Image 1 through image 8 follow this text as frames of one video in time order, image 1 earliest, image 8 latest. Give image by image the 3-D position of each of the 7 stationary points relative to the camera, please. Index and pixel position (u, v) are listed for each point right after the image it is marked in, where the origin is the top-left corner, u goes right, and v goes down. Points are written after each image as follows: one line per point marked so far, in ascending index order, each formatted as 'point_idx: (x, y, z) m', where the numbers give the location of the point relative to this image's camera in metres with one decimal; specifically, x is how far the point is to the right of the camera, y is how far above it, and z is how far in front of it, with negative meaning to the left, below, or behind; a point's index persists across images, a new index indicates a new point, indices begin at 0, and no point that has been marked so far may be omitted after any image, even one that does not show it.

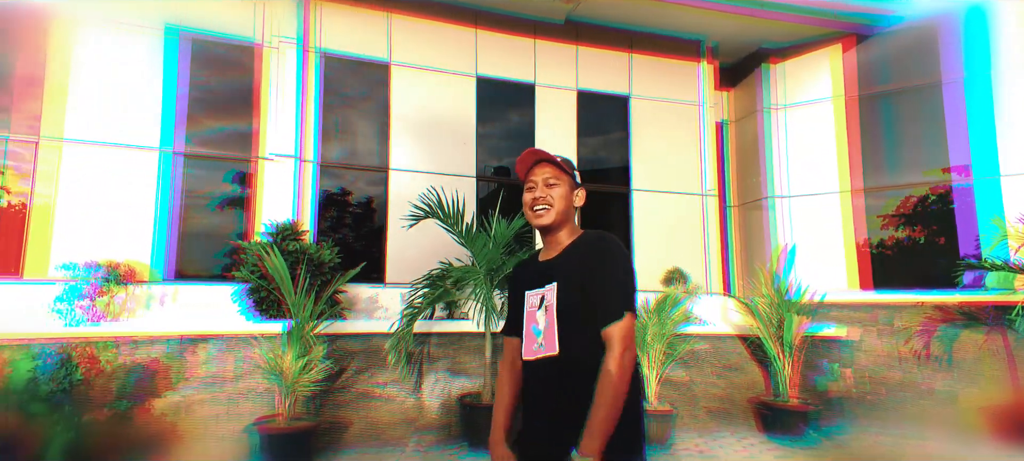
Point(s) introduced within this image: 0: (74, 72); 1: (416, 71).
0: (-4.6, +1.7, +5.7) m
1: (-1.3, +2.1, +7.2) m
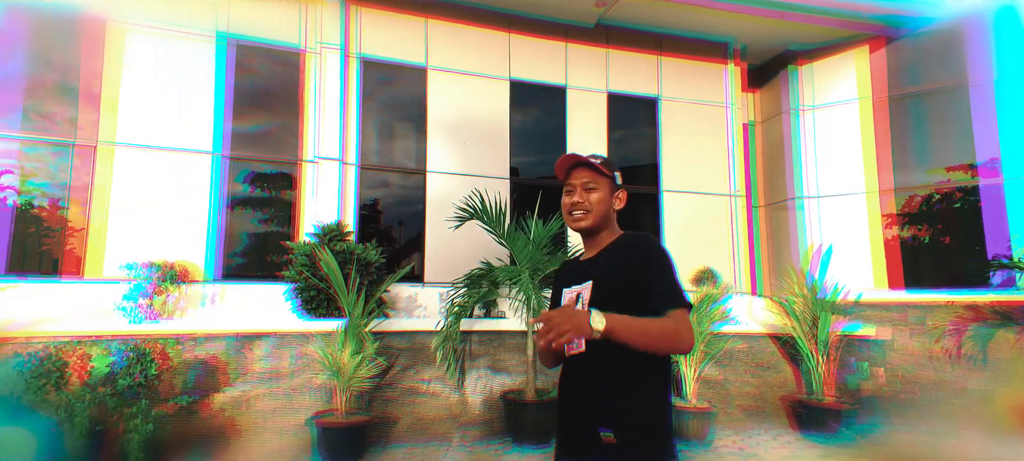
0: (-4.2, +1.7, +5.9) m
1: (-0.8, +2.1, +7.3) m
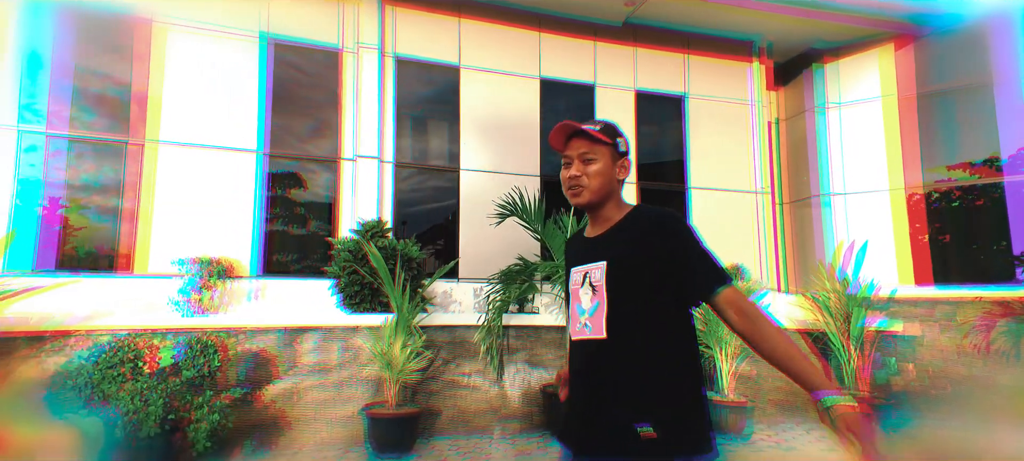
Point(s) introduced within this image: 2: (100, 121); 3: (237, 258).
0: (-3.8, +1.7, +6.0) m
1: (-0.4, +2.2, +7.4) m
2: (-4.4, +1.2, +5.8) m
3: (-3.0, -0.3, +6.0) m
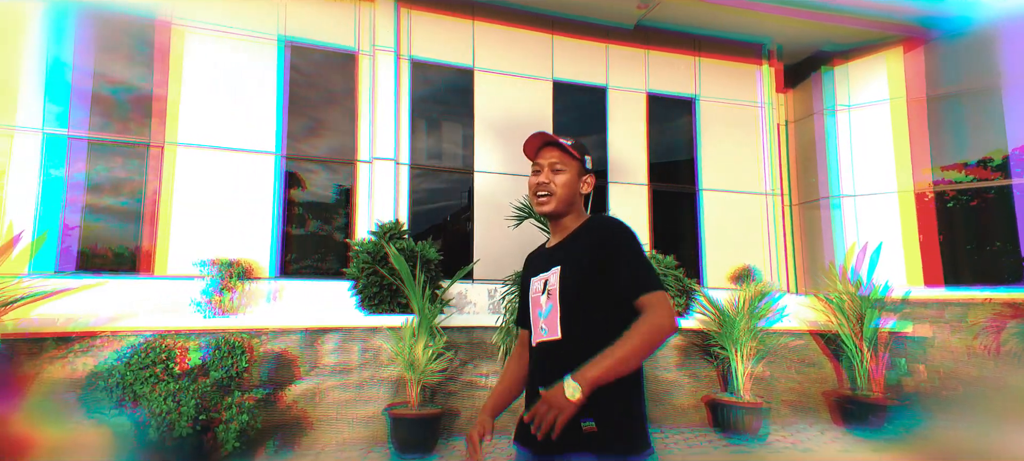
0: (-3.6, +1.7, +6.1) m
1: (-0.2, +2.1, +7.5) m
2: (-4.2, +1.2, +5.8) m
3: (-2.8, -0.3, +6.0) m
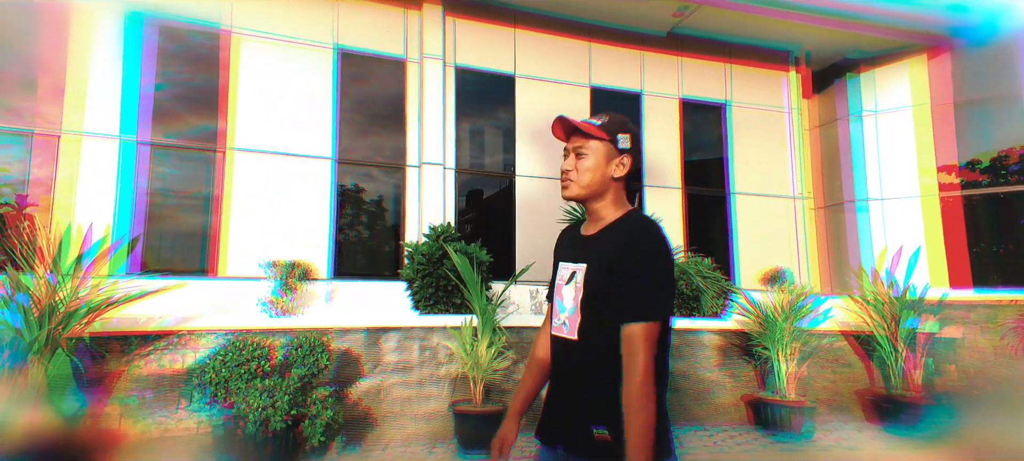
0: (-3.0, +1.7, +6.3) m
1: (+0.4, +2.1, +7.7) m
2: (-3.7, +1.1, +6.0) m
3: (-2.3, -0.4, +6.2) m
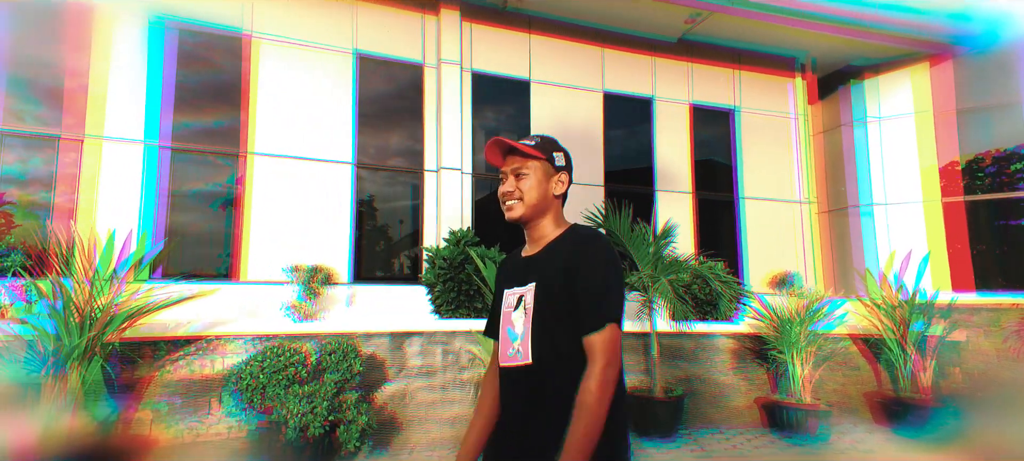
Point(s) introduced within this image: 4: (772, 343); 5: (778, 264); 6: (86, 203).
0: (-2.8, +1.6, +6.3) m
1: (+0.6, +2.0, +7.7) m
2: (-3.4, +1.1, +6.0) m
3: (-2.0, -0.4, +6.2) m
4: (+3.1, -1.3, +6.5) m
5: (+4.3, -0.5, +8.8) m
6: (-4.2, +0.3, +5.3) m
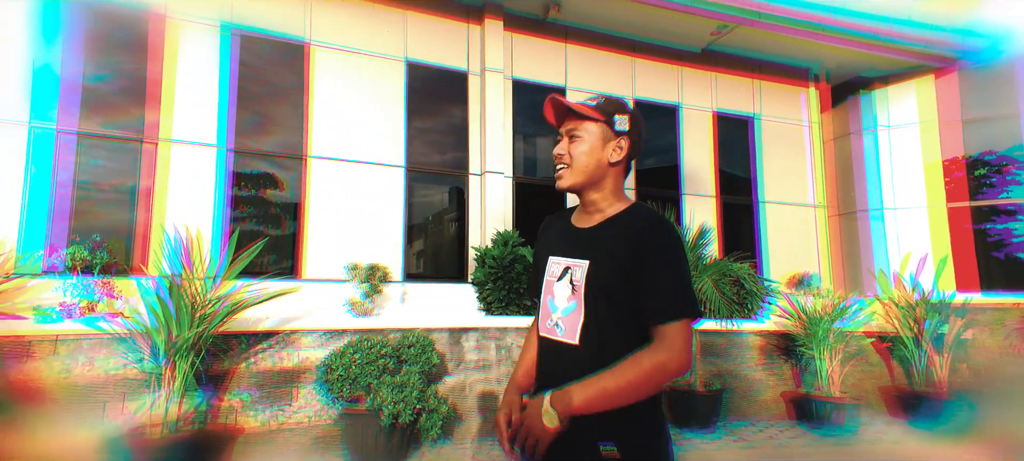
0: (-2.2, +1.6, +6.5) m
1: (+1.1, +2.0, +8.1) m
2: (-2.9, +1.1, +6.2) m
3: (-1.5, -0.4, +6.5) m
4: (+3.6, -1.4, +6.9) m
5: (+4.8, -0.6, +9.2) m
6: (-3.6, +0.3, +5.6) m
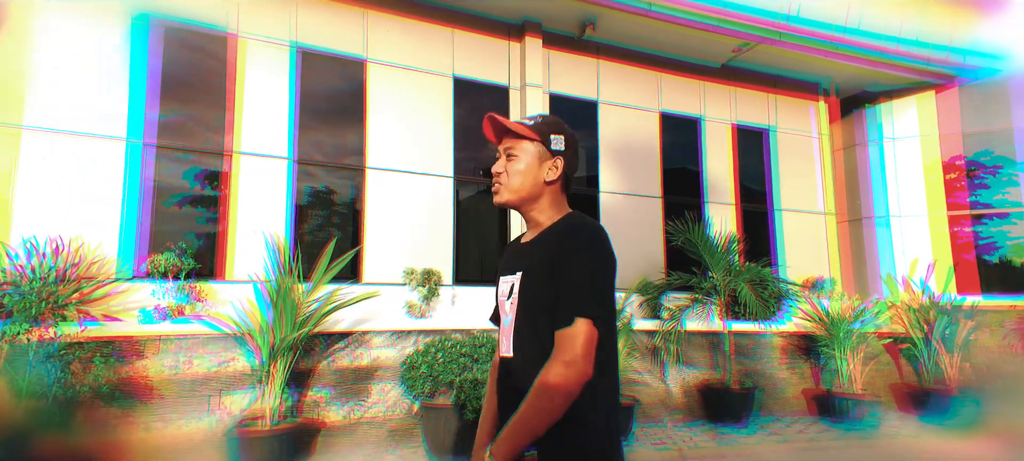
0: (-1.6, +1.5, +6.9) m
1: (+1.6, +1.9, +8.5) m
2: (-2.3, +1.0, +6.6) m
3: (-0.9, -0.5, +6.9) m
4: (+4.2, -1.5, +7.4) m
5: (+5.3, -0.7, +9.7) m
6: (-3.0, +0.2, +5.9) m
